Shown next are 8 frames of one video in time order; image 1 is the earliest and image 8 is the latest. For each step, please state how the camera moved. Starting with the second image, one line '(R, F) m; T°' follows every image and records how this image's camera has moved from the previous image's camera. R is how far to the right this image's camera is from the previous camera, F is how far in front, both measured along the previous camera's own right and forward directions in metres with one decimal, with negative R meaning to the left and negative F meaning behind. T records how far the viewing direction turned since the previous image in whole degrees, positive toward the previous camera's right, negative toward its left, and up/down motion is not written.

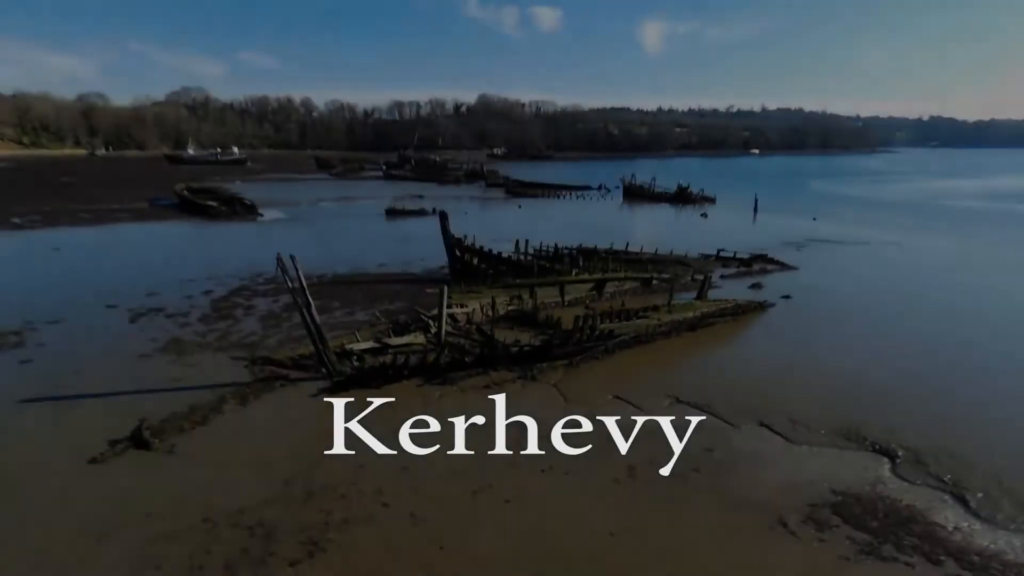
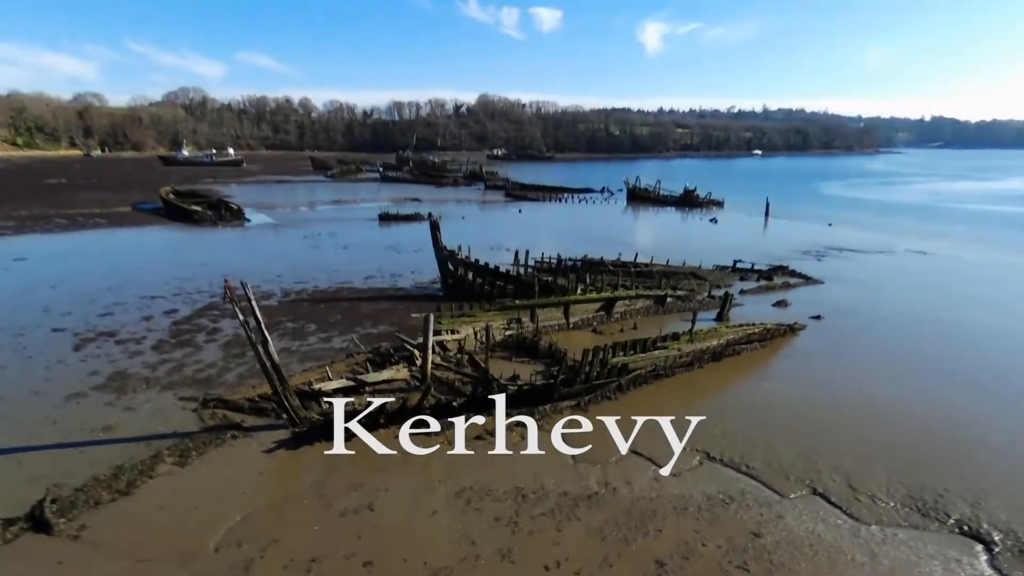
(+0.1, +2.4) m; 0°
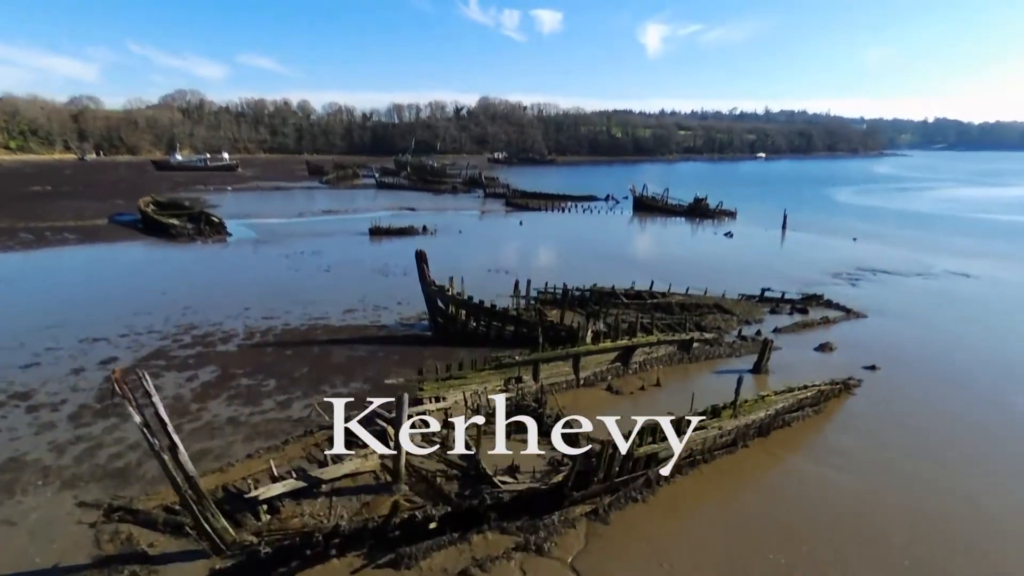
(+0.1, +3.1) m; 0°
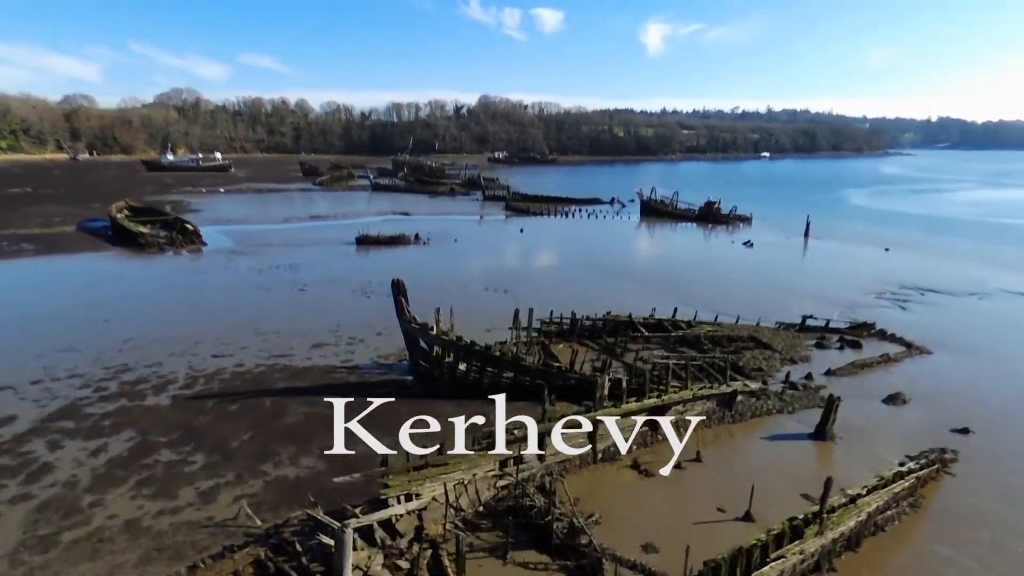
(0.0, +3.6) m; 0°
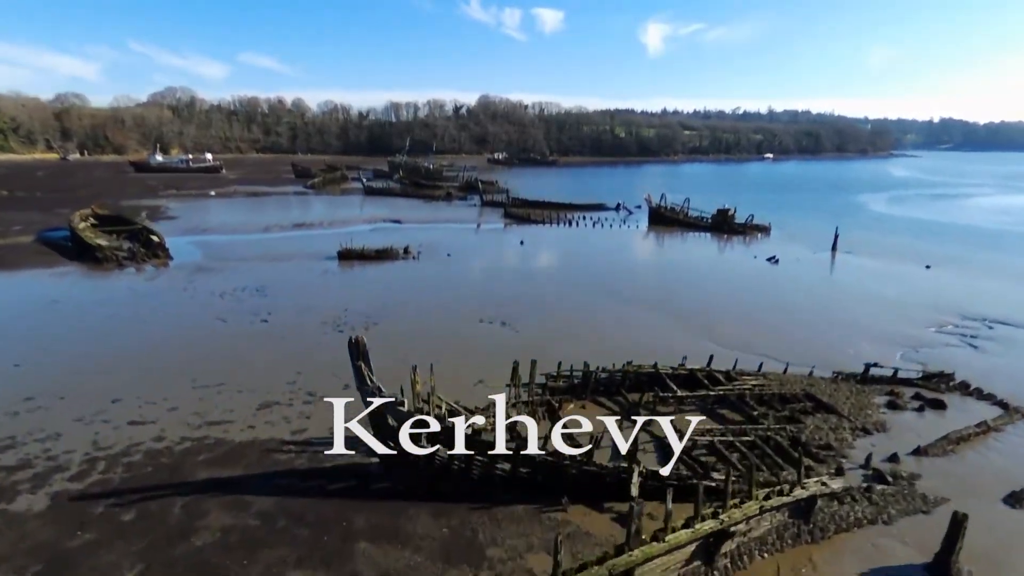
(0.0, +3.9) m; 0°
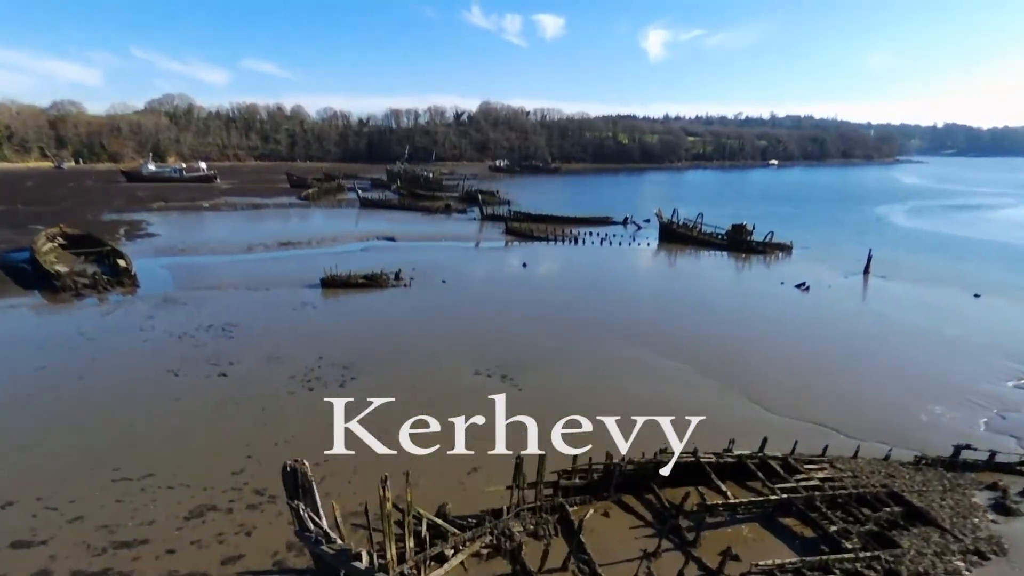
(0.0, +3.4) m; 0°
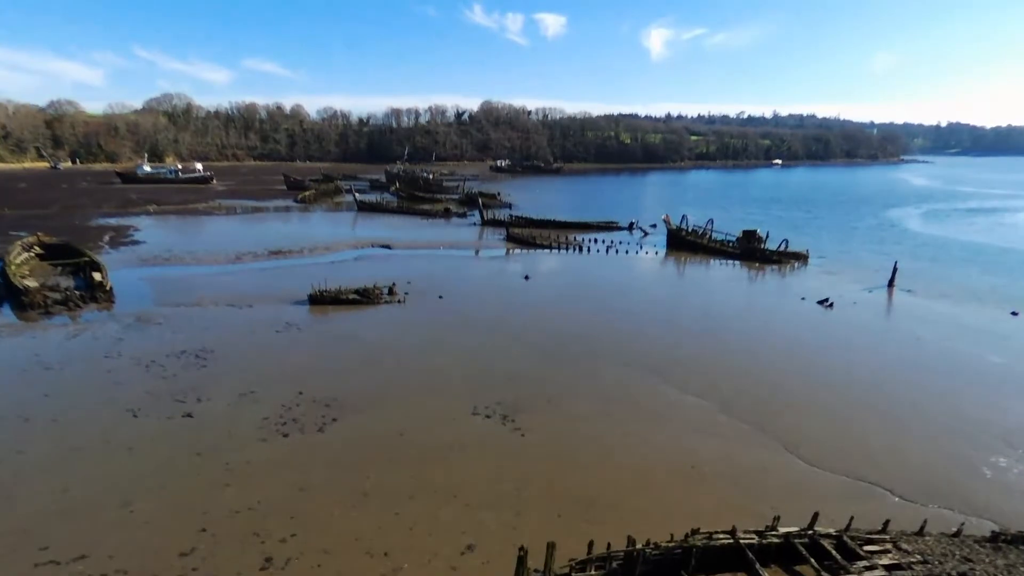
(0.0, +2.2) m; 0°
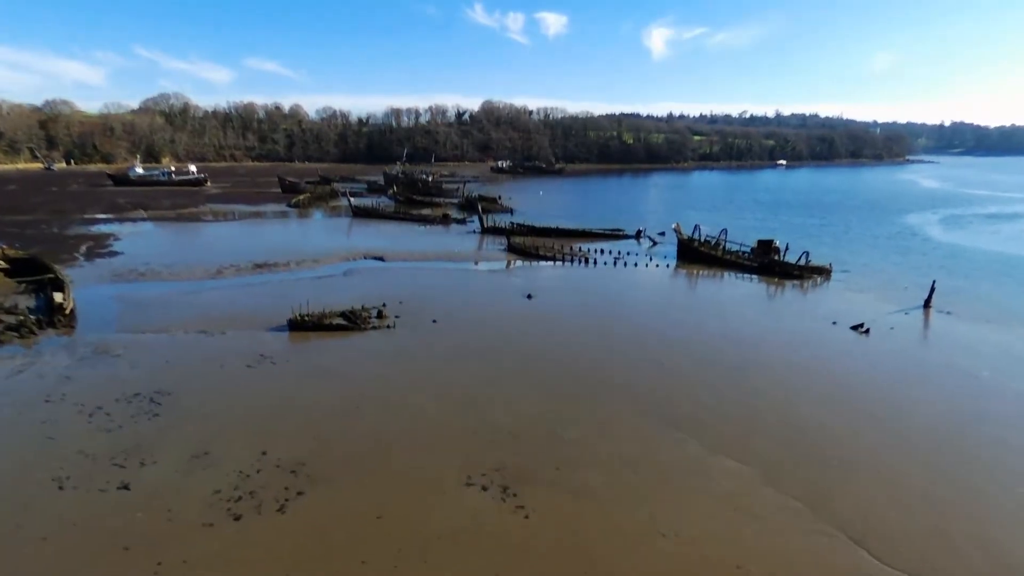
(0.0, +2.9) m; 0°
